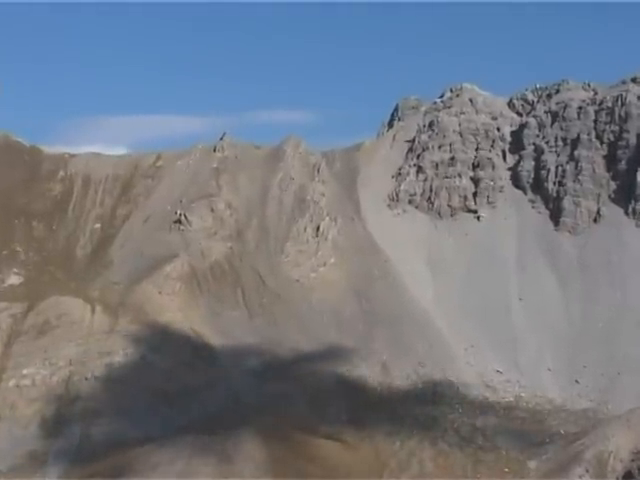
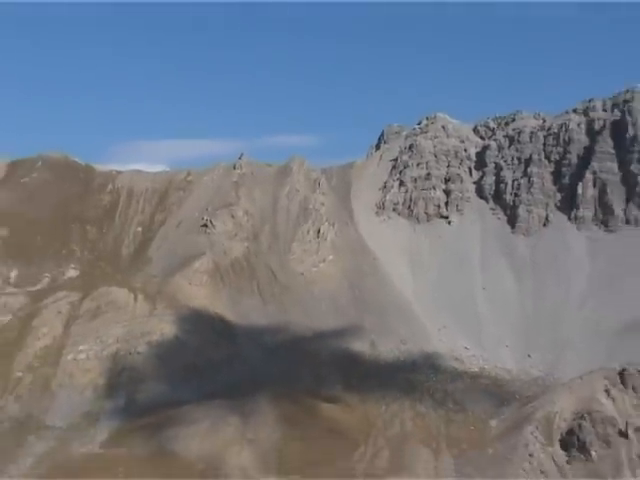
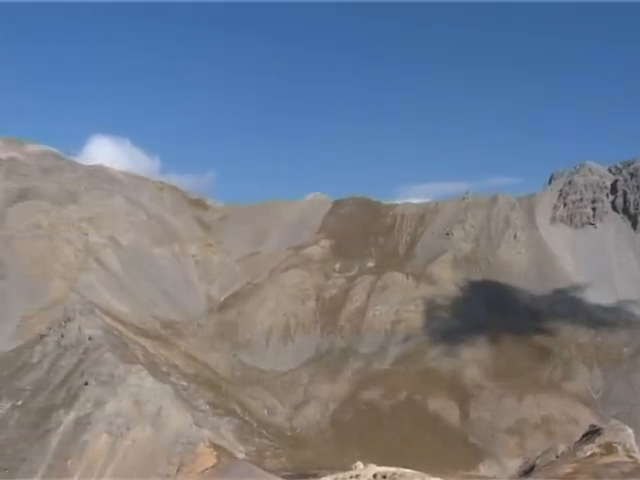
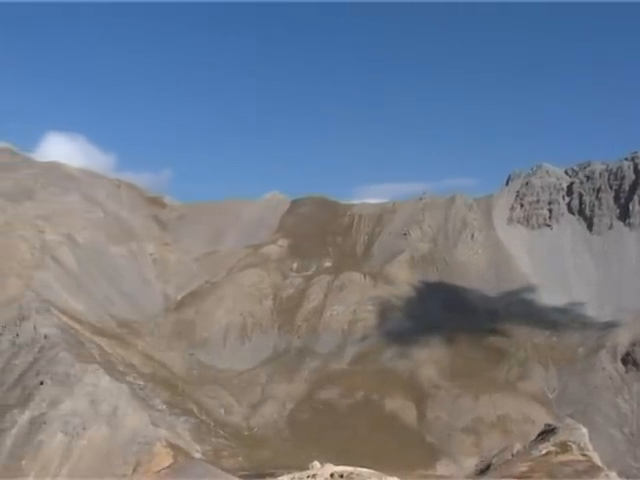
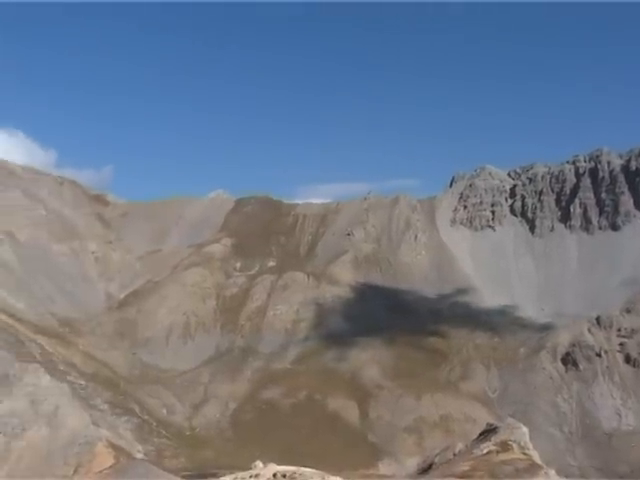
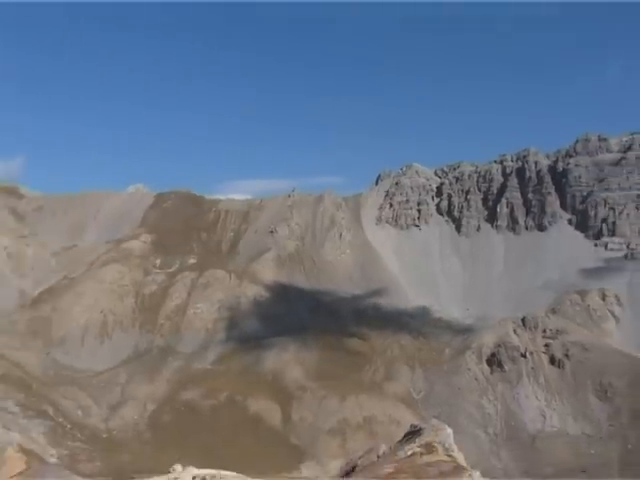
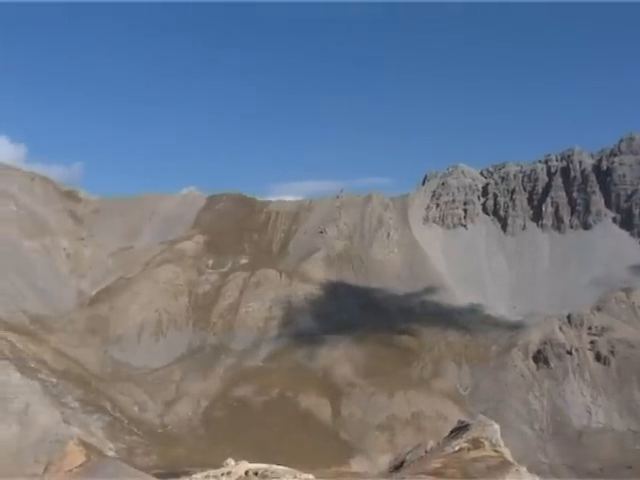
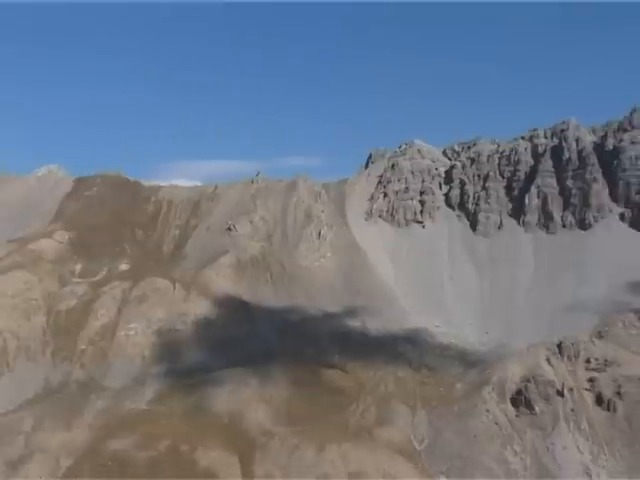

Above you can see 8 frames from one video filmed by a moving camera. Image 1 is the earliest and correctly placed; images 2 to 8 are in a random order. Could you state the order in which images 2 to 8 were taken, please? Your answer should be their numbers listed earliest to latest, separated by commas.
2, 8, 6, 7, 5, 4, 3
